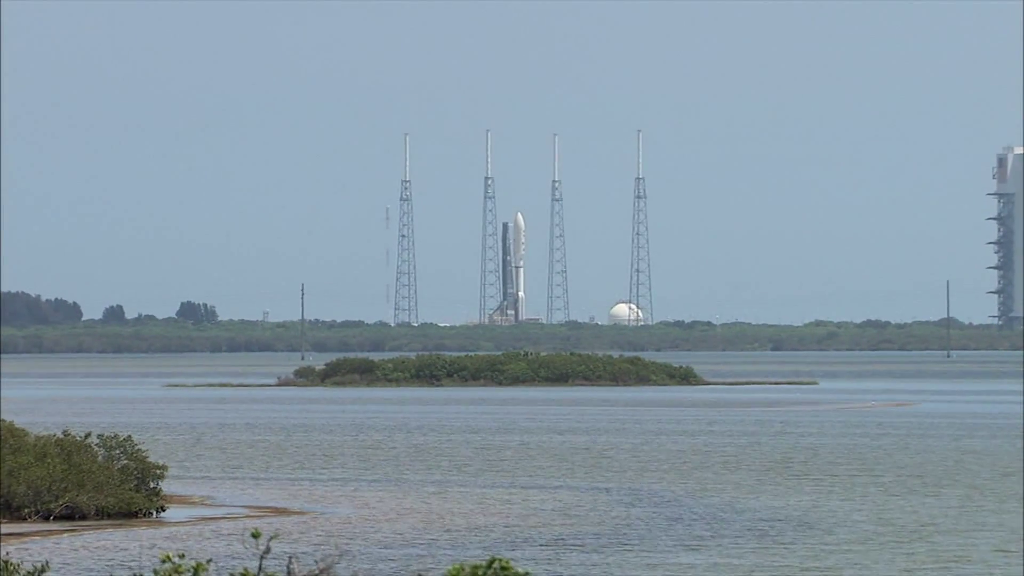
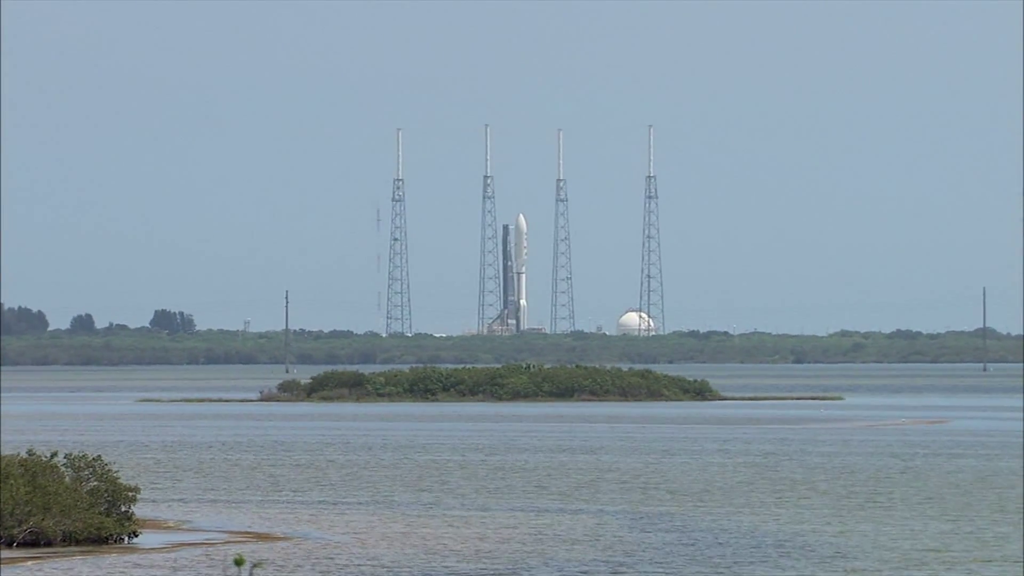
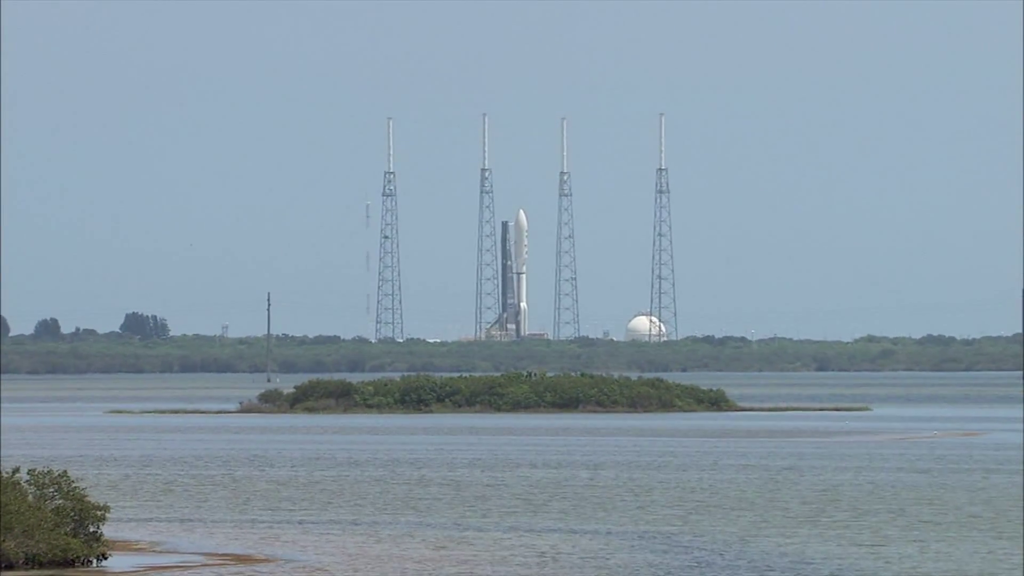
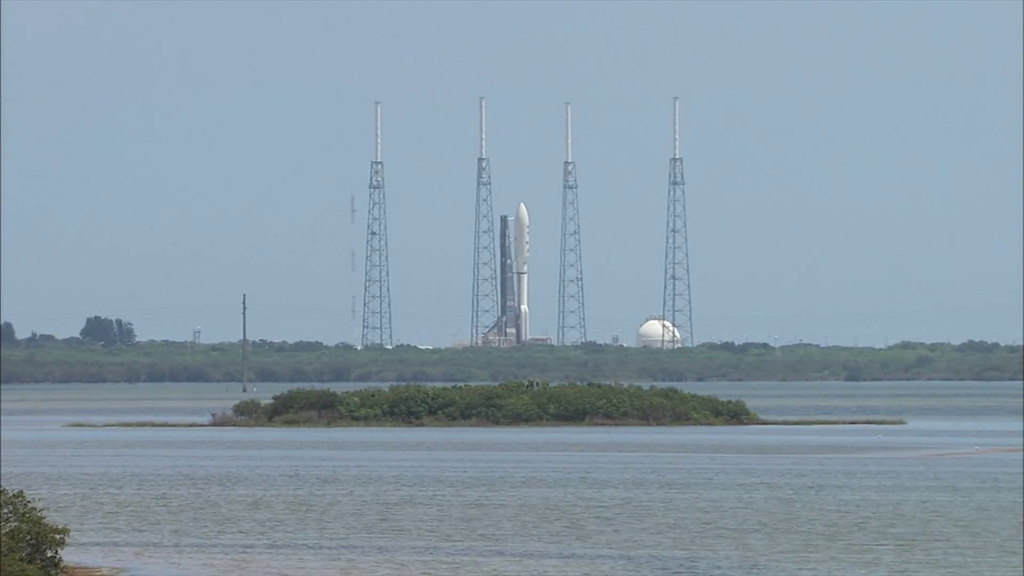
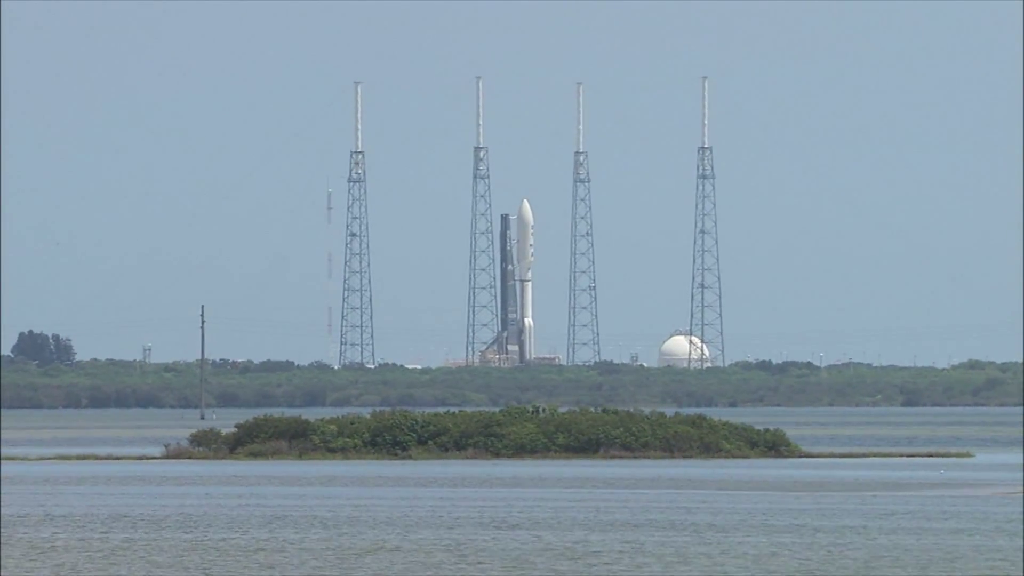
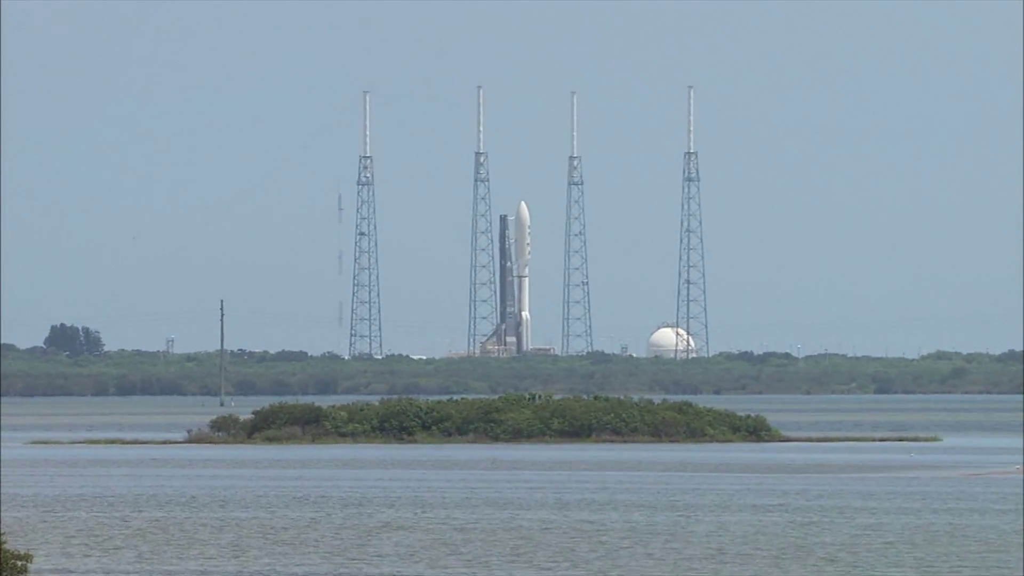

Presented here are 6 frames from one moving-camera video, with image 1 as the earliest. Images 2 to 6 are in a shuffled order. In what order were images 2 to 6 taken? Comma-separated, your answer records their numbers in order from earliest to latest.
2, 3, 4, 6, 5
